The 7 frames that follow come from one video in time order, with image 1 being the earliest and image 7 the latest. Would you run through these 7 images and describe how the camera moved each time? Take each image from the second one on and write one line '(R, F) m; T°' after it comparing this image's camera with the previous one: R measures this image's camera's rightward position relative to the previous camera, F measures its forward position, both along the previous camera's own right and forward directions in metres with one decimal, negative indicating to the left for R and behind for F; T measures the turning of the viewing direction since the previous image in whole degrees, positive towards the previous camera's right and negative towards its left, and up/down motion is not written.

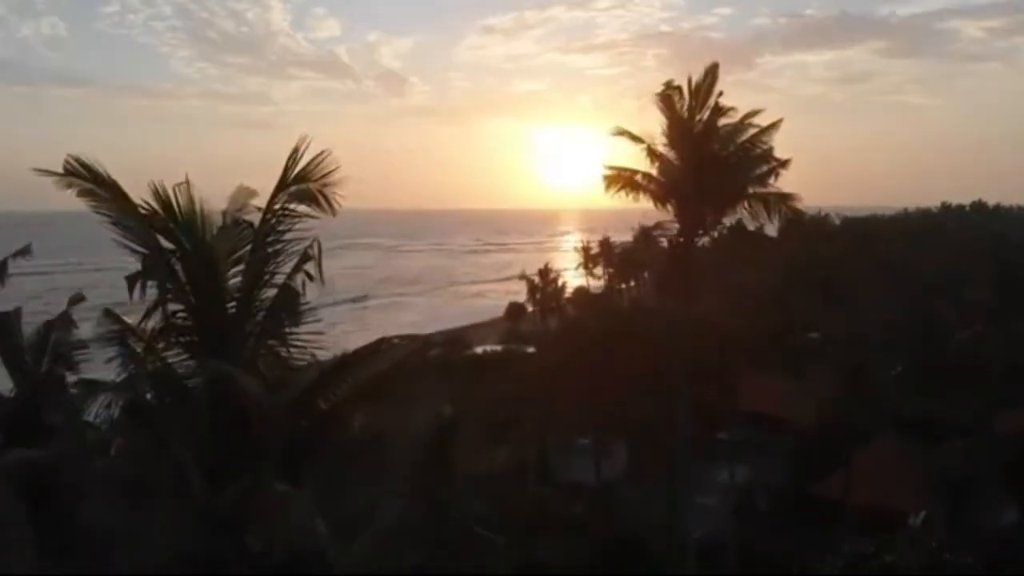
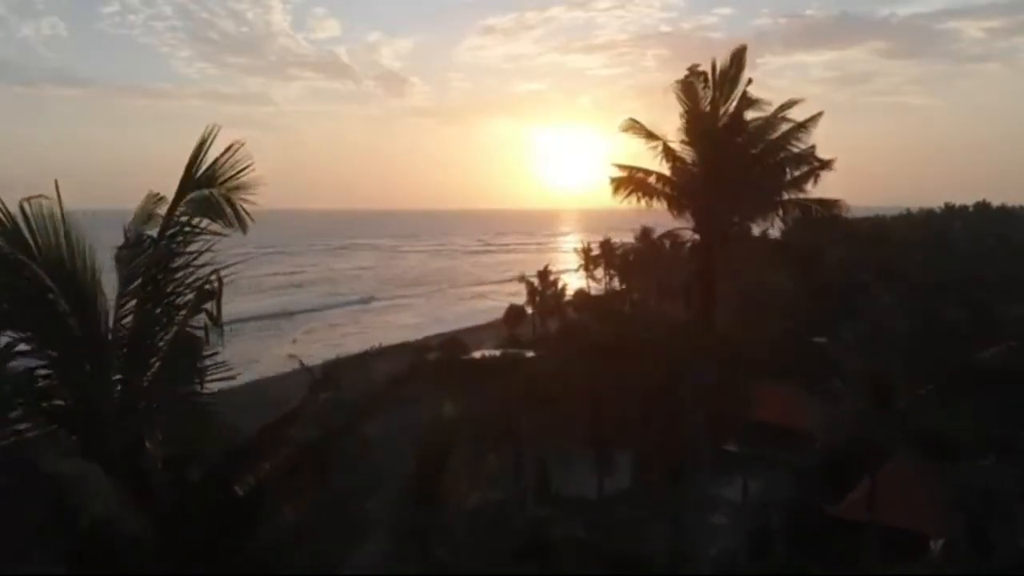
(0.0, +0.7) m; 0°
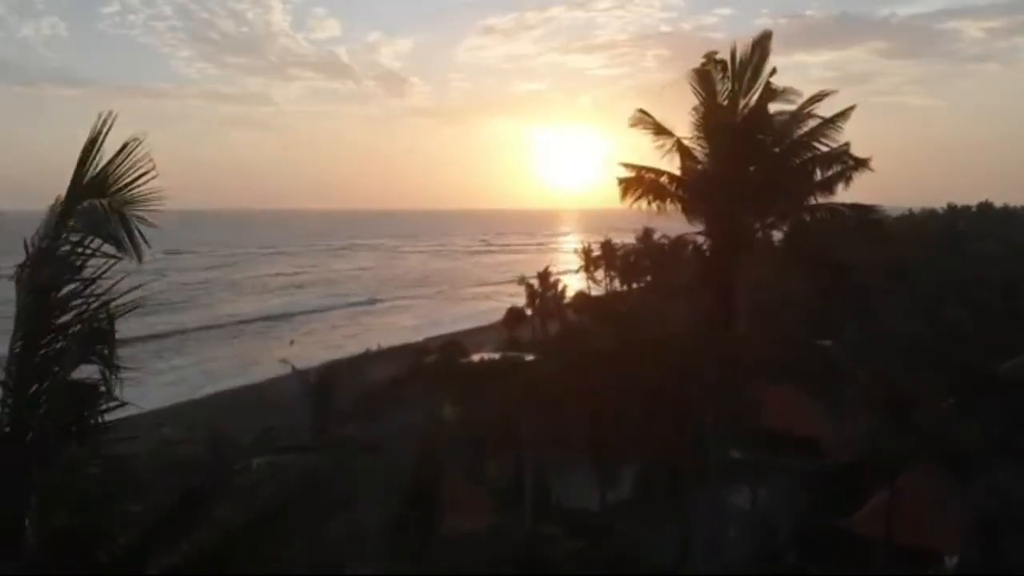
(0.0, +0.5) m; 0°
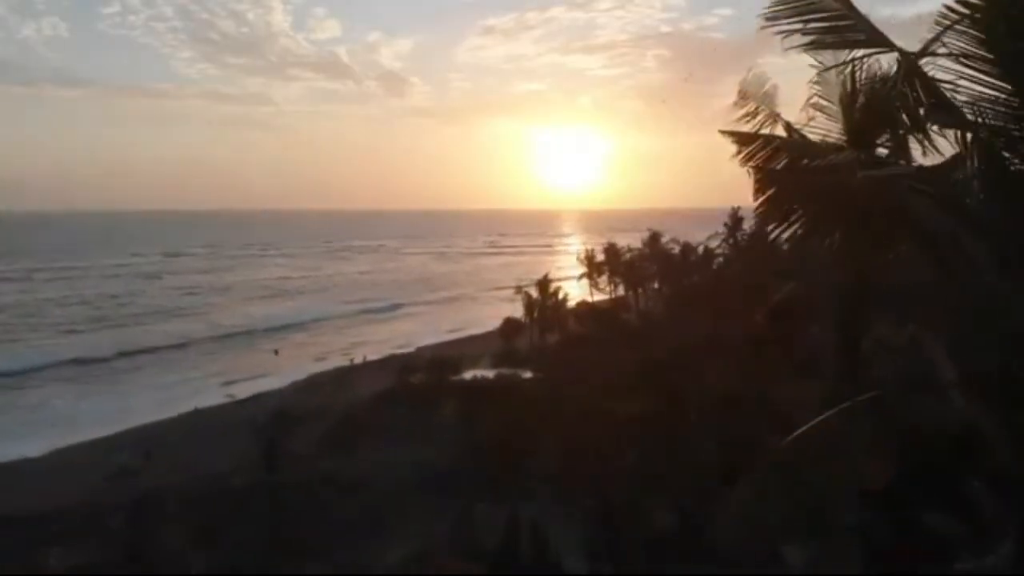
(+0.1, +2.6) m; 0°
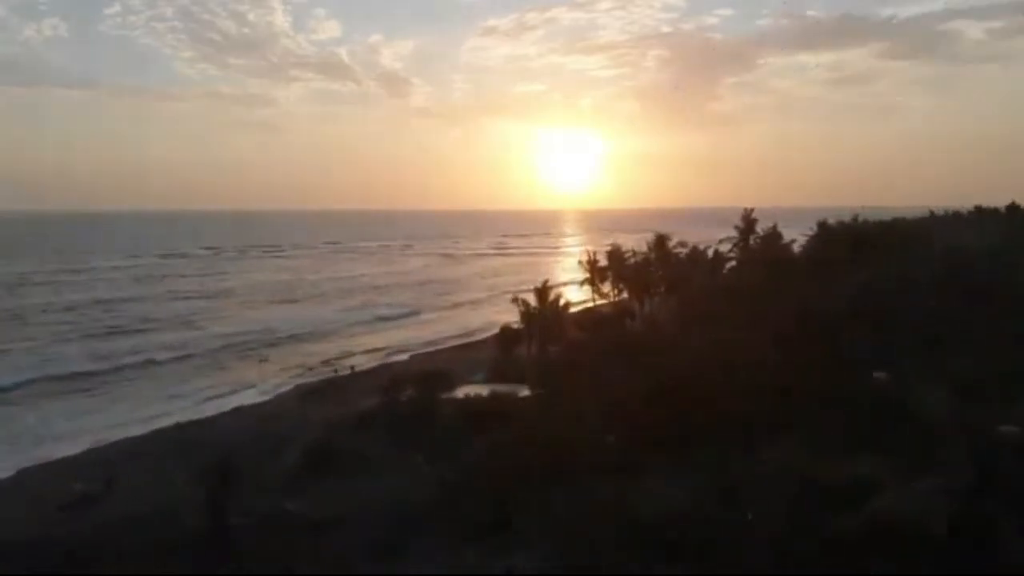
(+0.1, +2.1) m; 0°
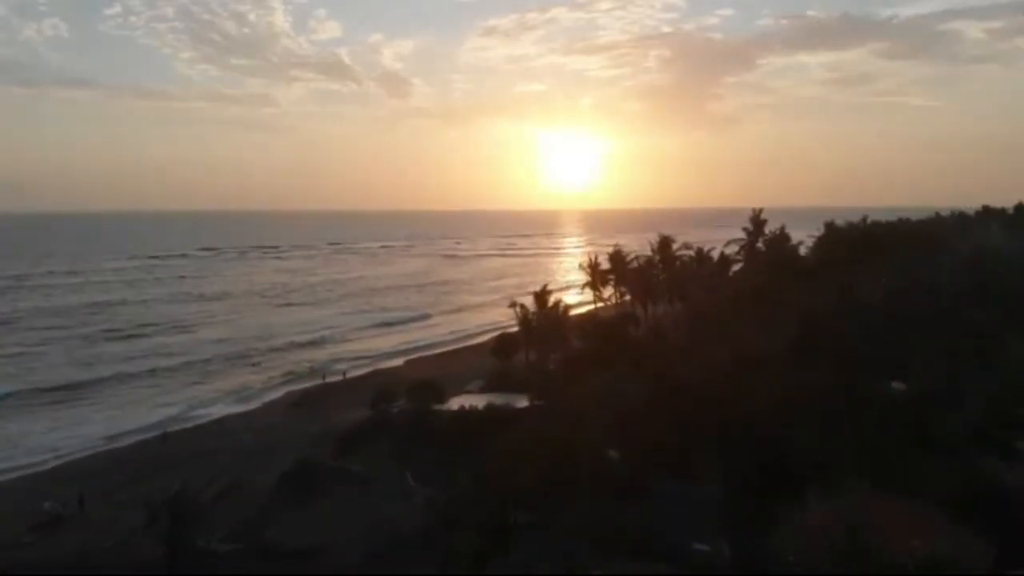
(+0.1, +1.3) m; 0°
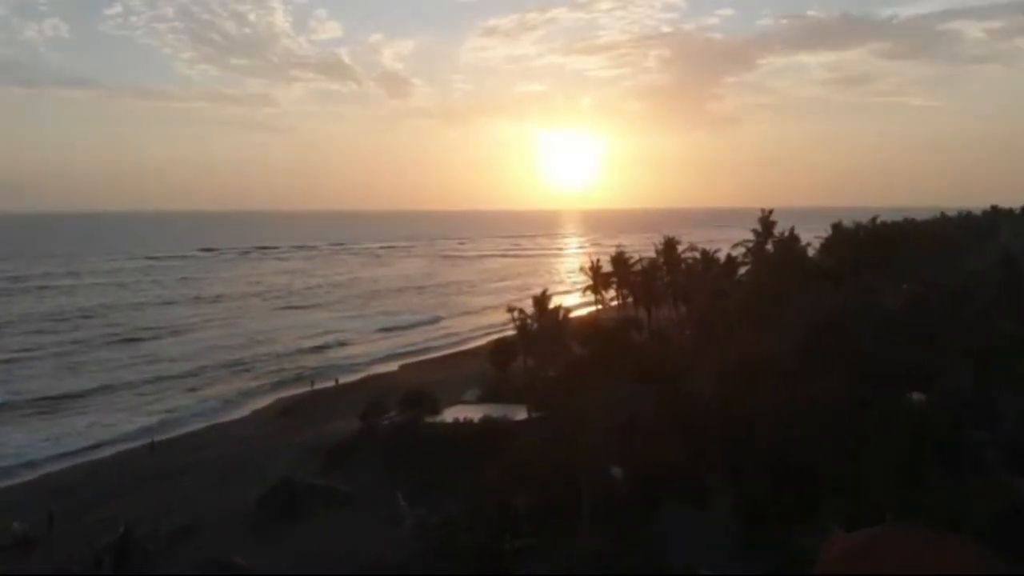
(+0.1, +1.3) m; 0°
